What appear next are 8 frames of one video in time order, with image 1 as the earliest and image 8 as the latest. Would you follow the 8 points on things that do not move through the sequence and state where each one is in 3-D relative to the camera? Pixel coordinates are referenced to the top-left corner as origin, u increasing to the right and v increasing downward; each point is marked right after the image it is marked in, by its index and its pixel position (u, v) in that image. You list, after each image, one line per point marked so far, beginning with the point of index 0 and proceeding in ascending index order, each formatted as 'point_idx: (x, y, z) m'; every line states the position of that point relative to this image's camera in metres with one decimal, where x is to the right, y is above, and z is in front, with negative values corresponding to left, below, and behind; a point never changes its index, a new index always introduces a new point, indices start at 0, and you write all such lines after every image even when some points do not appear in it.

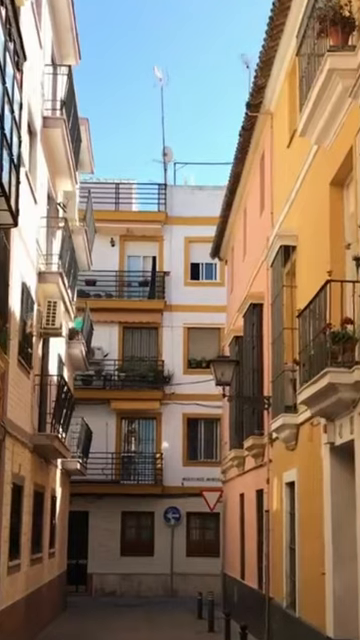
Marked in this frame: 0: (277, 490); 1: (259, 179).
0: (+1.8, -3.1, +16.2) m
1: (+1.8, +3.2, +19.8) m
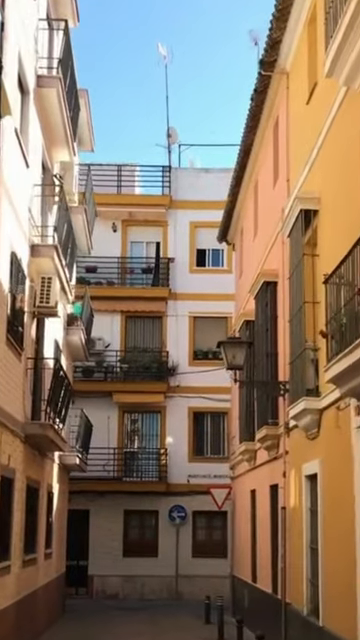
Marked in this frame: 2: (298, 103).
0: (+1.9, -2.7, +14.6) m
1: (+1.9, +3.6, +18.3) m
2: (+2.1, +3.8, +15.3) m
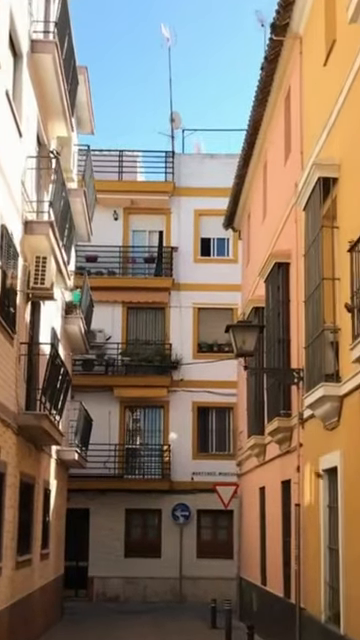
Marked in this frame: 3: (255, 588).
0: (+2.0, -2.4, +13.4) m
1: (+2.0, +3.9, +17.1) m
2: (+2.2, +4.1, +14.1) m
3: (+1.7, -6.0, +19.6) m
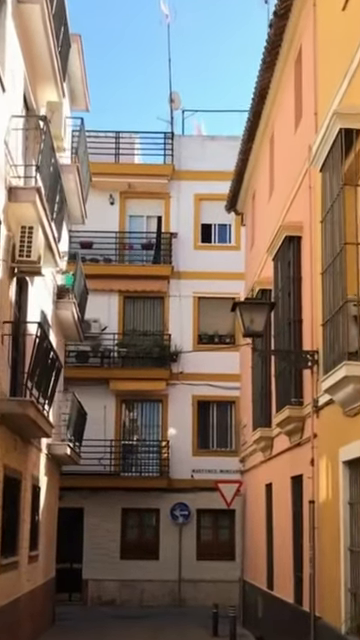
0: (+2.0, -2.1, +12.0) m
1: (+2.1, +4.3, +15.7) m
2: (+2.2, +4.4, +12.7) m
3: (+1.7, -5.7, +18.2) m
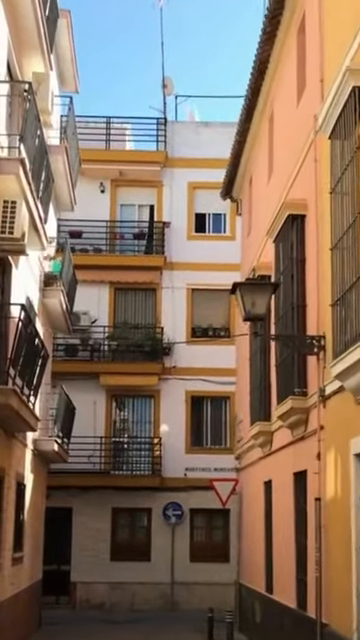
0: (+2.0, -1.8, +11.1) m
1: (+2.0, +4.5, +14.7) m
2: (+2.1, +4.7, +11.7) m
3: (+1.5, -5.4, +17.2) m
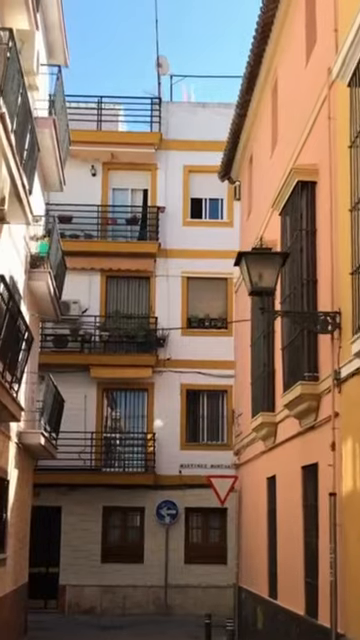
0: (+2.0, -1.5, +9.8) m
1: (+1.9, +4.8, +13.5) m
2: (+2.1, +5.0, +10.5) m
3: (+1.5, -5.1, +15.9) m
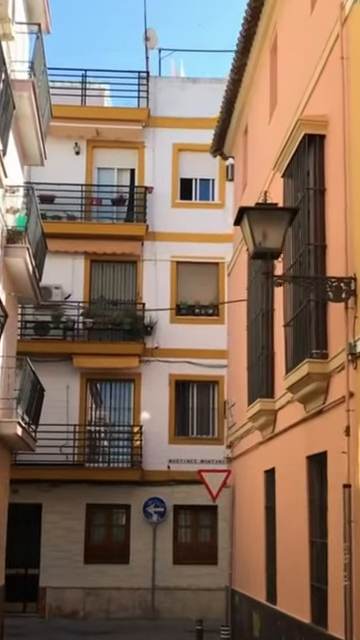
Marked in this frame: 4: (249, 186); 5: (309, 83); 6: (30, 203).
0: (+1.9, -1.2, +8.4) m
1: (+1.8, +5.2, +12.1) m
2: (+2.1, +5.3, +9.1) m
3: (+1.3, -4.8, +14.5) m
4: (+1.4, +2.7, +18.0) m
5: (+1.7, +3.1, +11.6) m
6: (-2.8, +2.1, +16.8) m
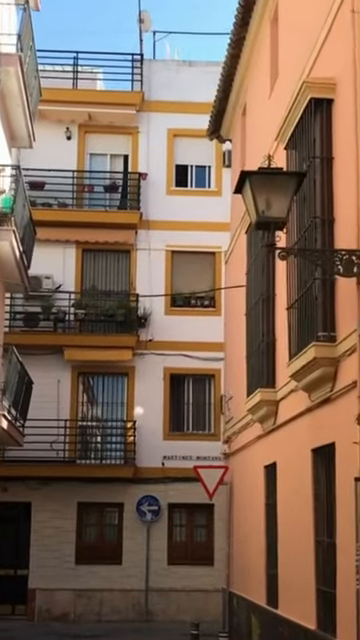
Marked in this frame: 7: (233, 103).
0: (+1.8, -1.0, +7.6) m
1: (+1.8, +5.4, +11.3) m
2: (+2.0, +5.6, +8.3) m
3: (+1.2, -4.5, +13.7) m
4: (+1.3, +3.0, +17.1) m
5: (+1.6, +3.4, +10.7) m
6: (-2.9, +2.4, +15.9) m
7: (+1.1, +4.5, +18.4) m
